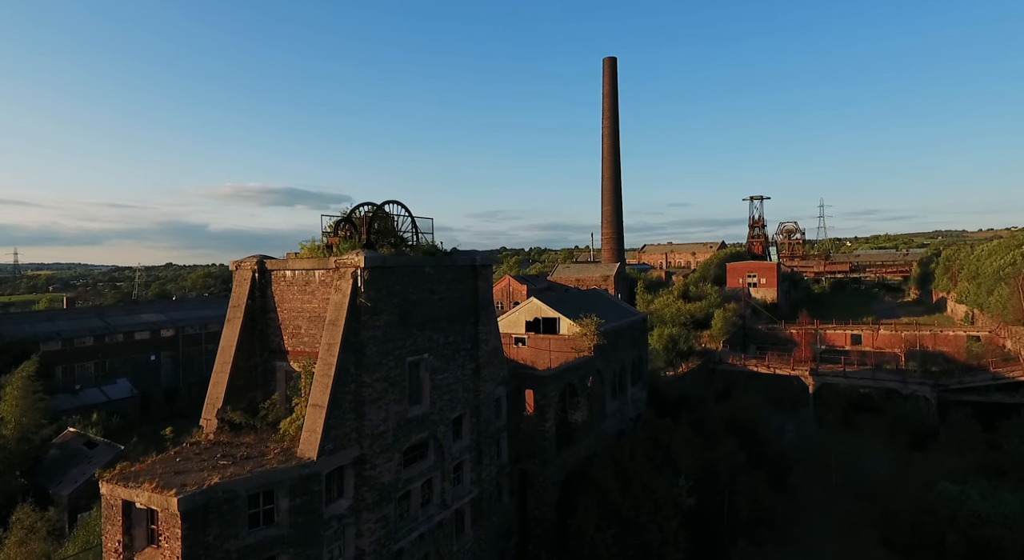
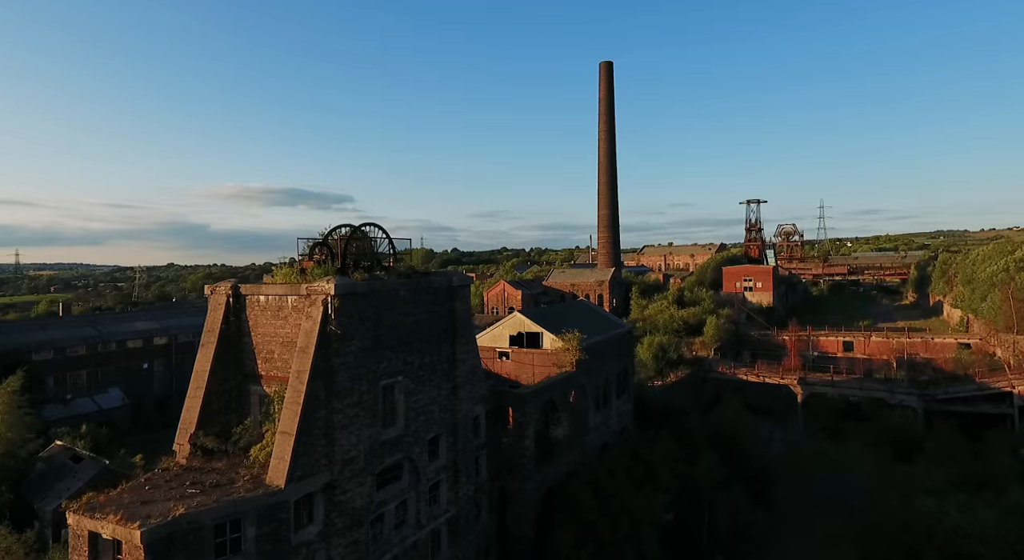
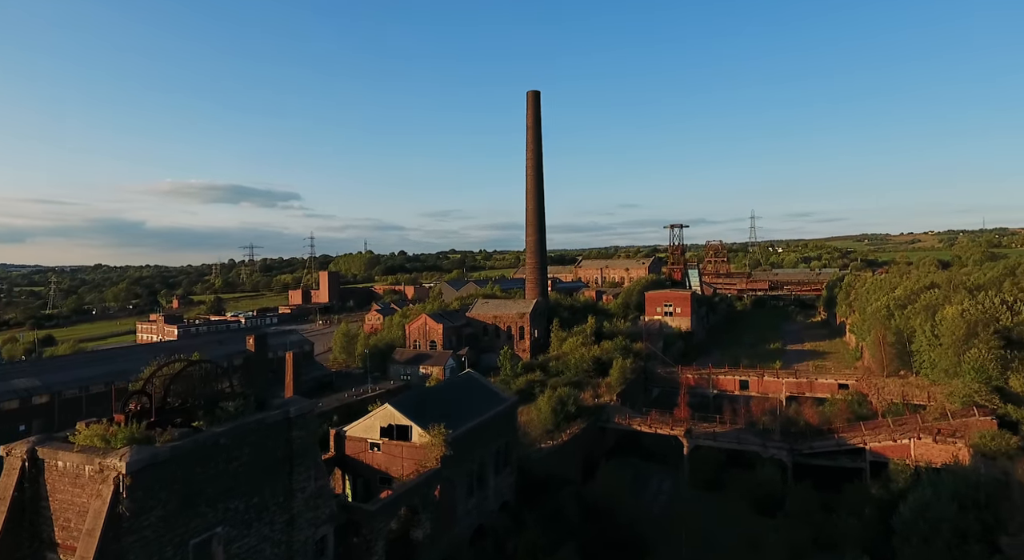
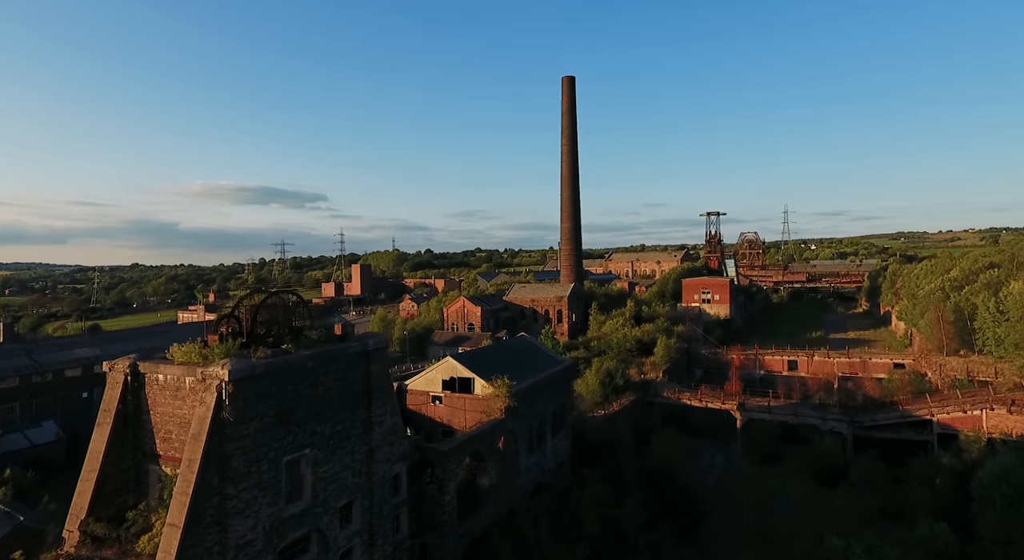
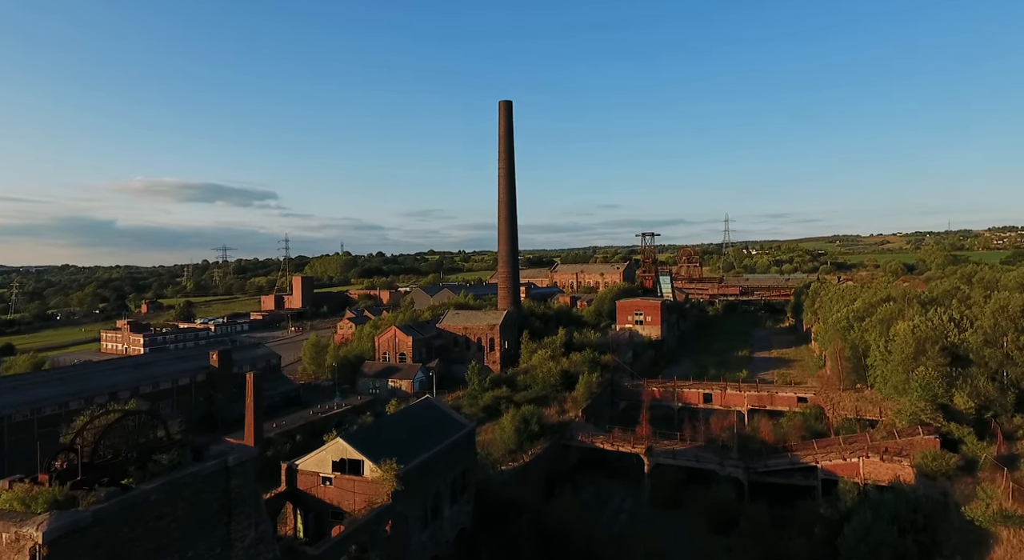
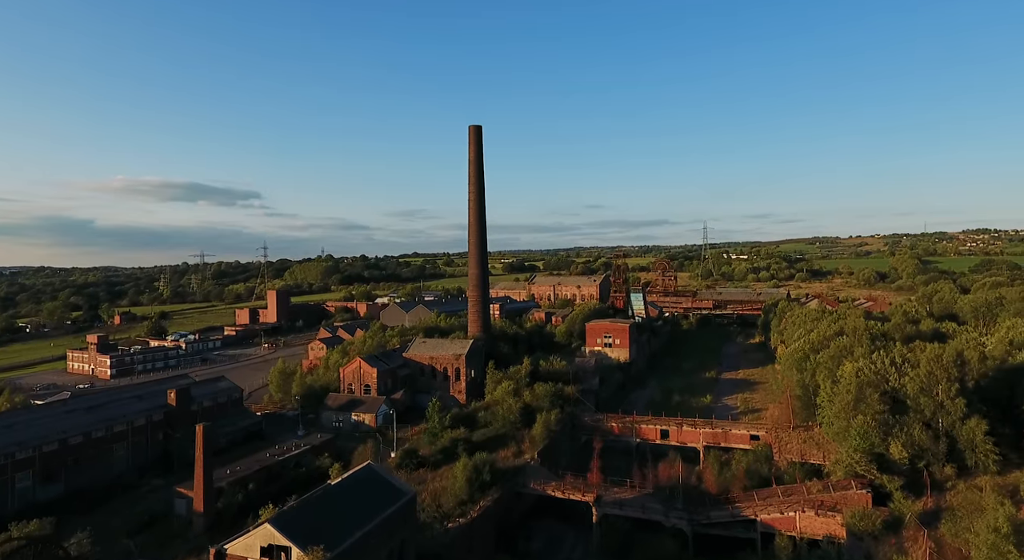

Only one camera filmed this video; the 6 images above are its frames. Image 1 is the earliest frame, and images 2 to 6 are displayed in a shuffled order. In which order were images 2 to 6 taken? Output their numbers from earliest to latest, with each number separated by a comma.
2, 4, 3, 5, 6
